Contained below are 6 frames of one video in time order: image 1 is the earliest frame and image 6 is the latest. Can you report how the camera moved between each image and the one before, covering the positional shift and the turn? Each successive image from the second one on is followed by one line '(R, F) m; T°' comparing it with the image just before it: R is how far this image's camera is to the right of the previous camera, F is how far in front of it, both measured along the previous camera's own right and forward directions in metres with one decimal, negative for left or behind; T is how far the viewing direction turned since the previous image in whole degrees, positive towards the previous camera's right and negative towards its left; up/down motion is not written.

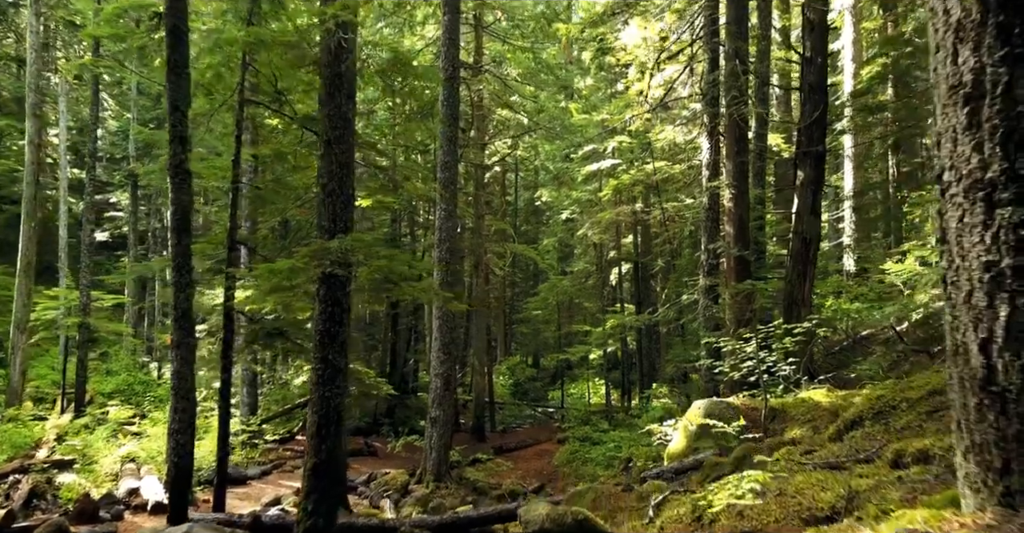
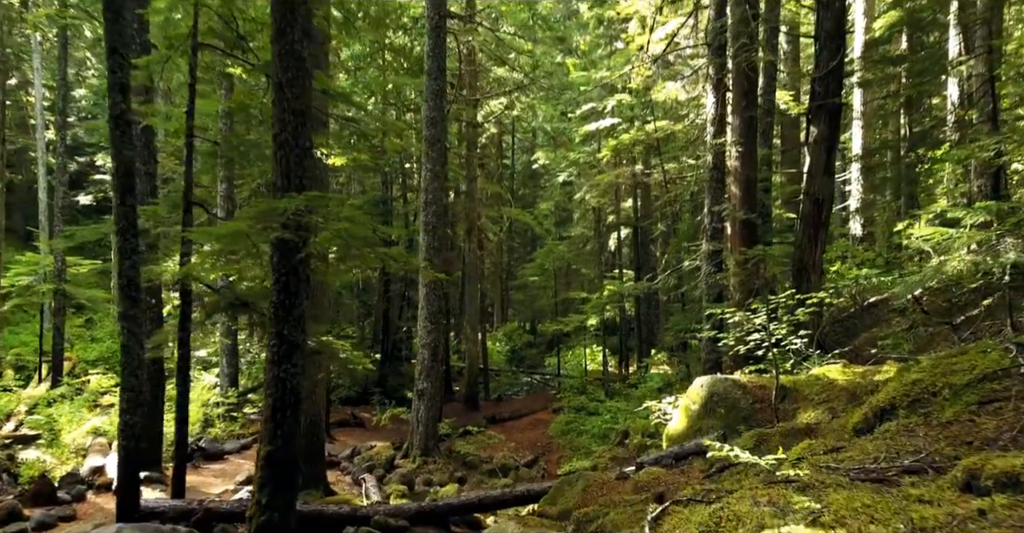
(+0.2, +1.0) m; 0°
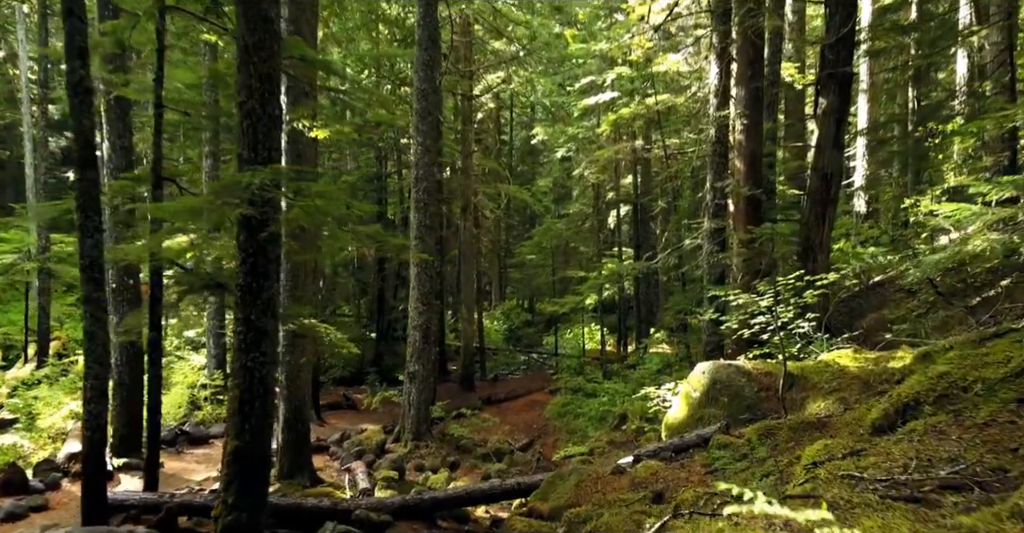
(+0.1, +0.6) m; 0°
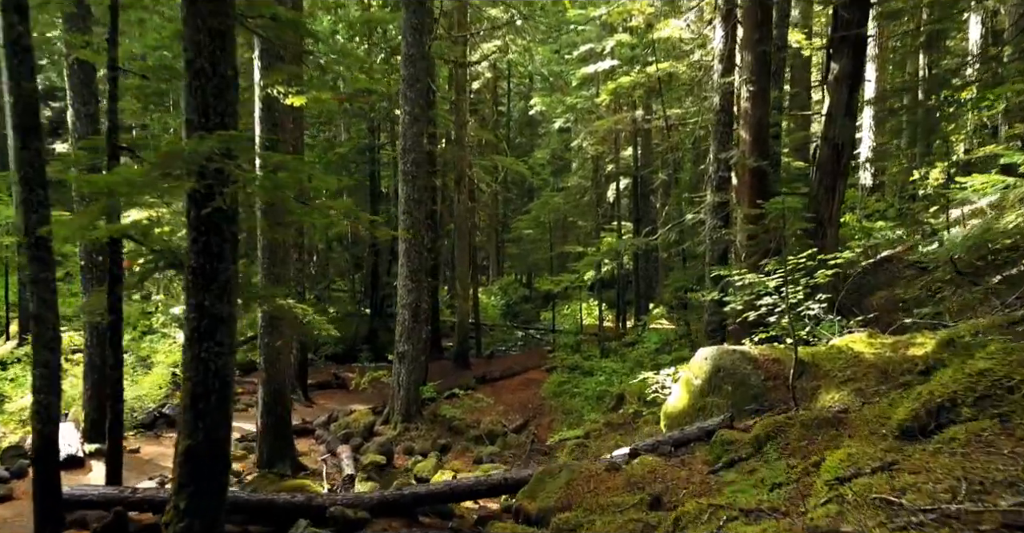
(+0.1, +0.7) m; 0°
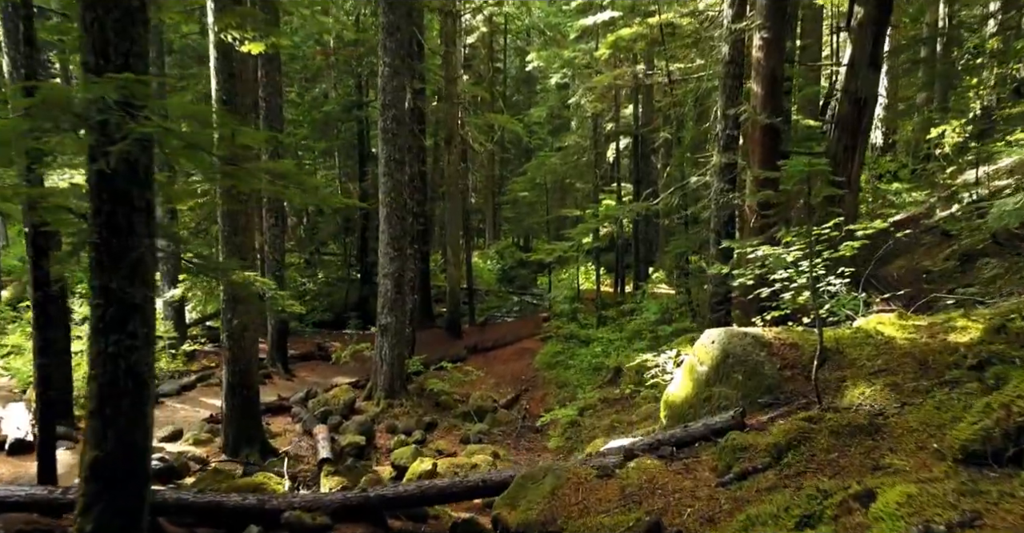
(+0.2, +1.0) m; 0°
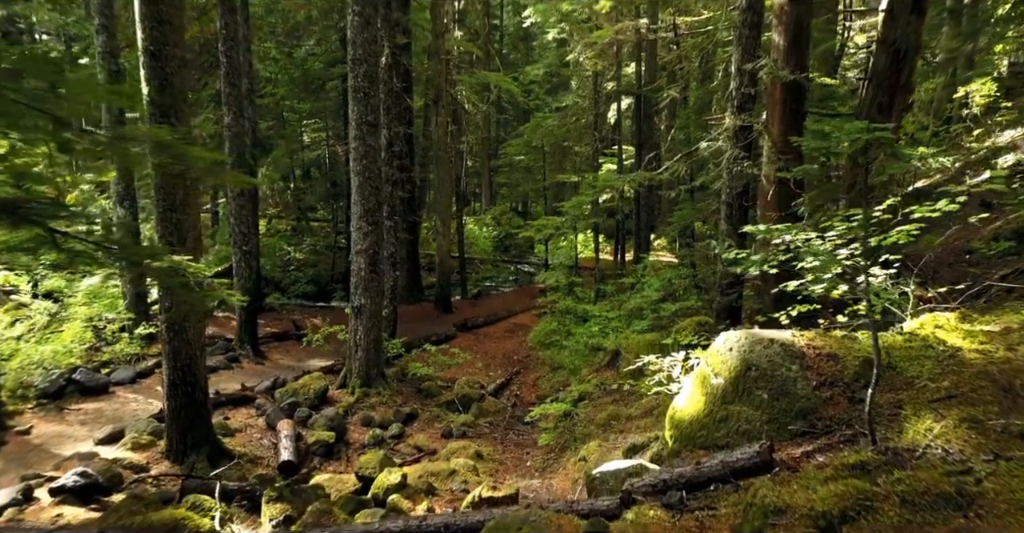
(+0.2, +1.4) m; 0°
